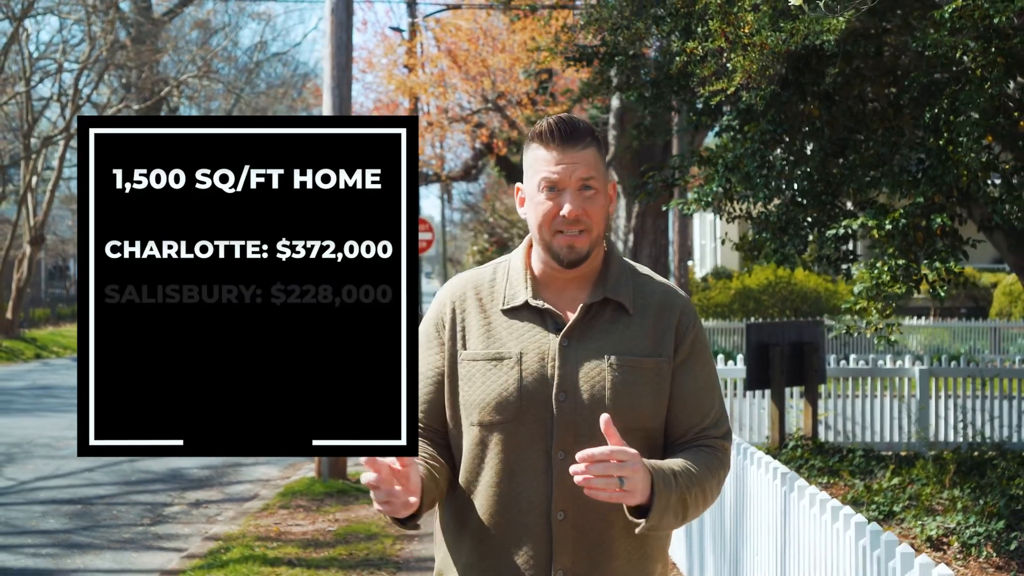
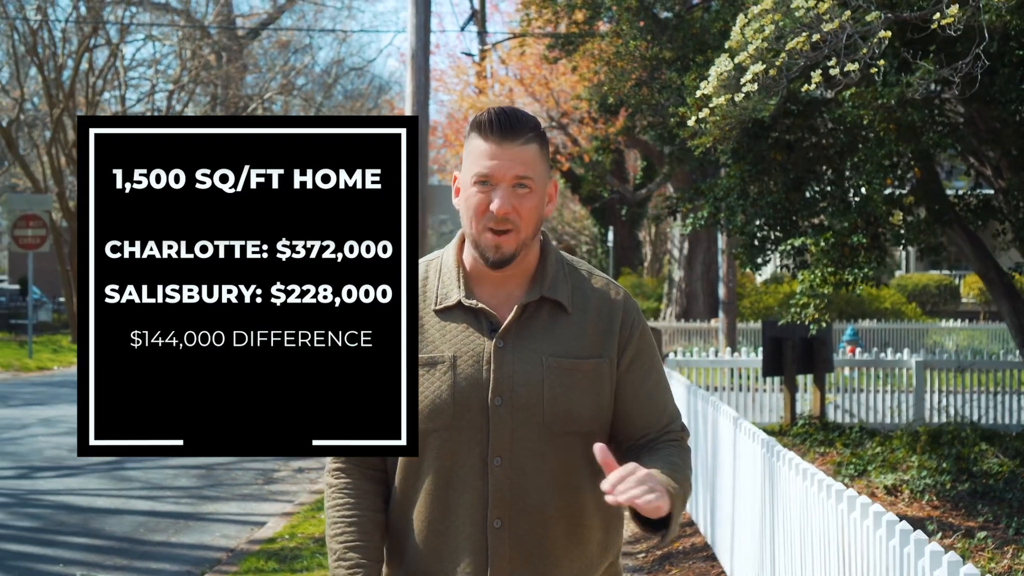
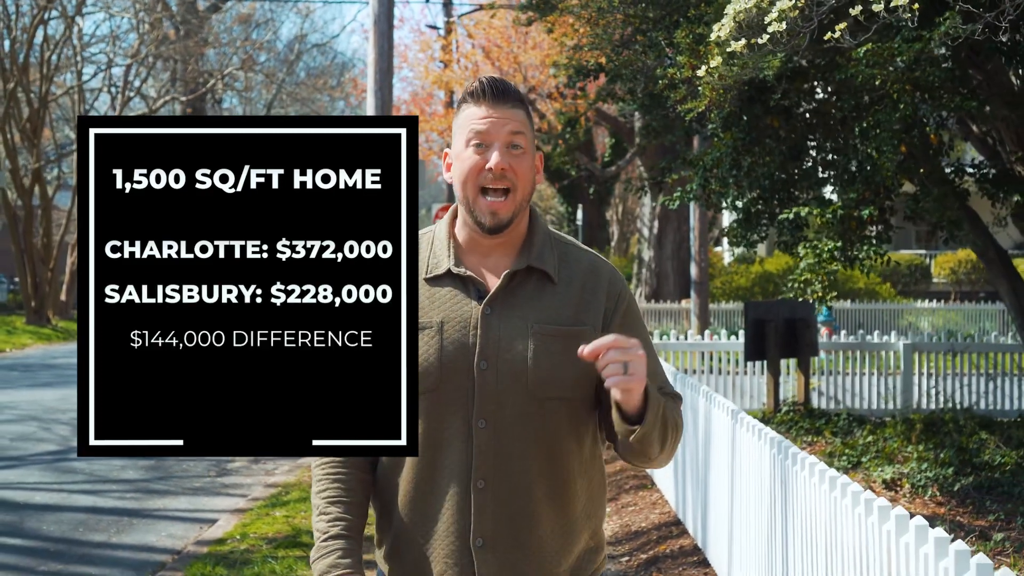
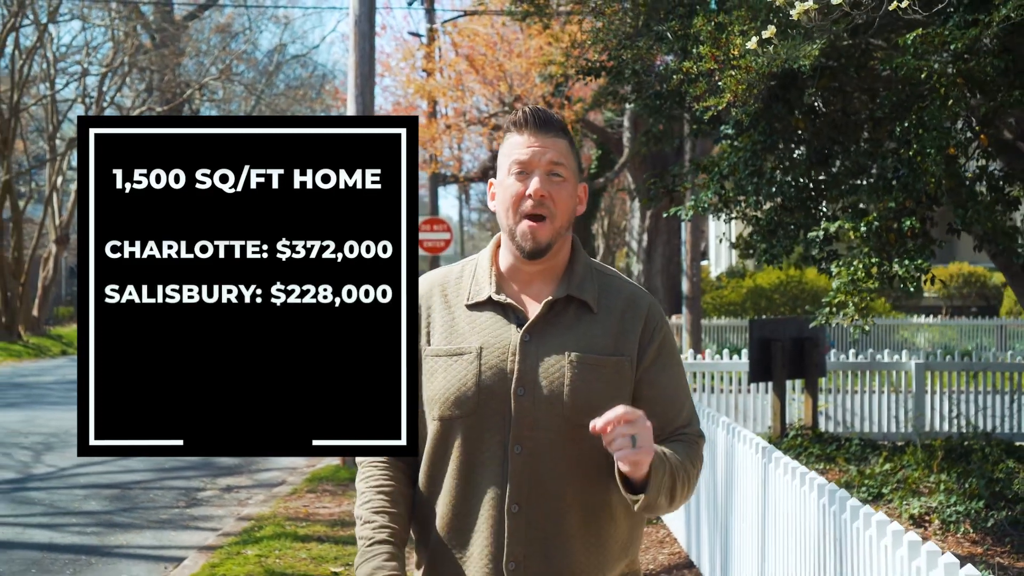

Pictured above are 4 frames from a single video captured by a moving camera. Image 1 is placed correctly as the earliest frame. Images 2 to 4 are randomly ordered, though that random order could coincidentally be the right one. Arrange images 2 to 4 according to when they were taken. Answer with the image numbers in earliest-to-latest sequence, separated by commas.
4, 3, 2
